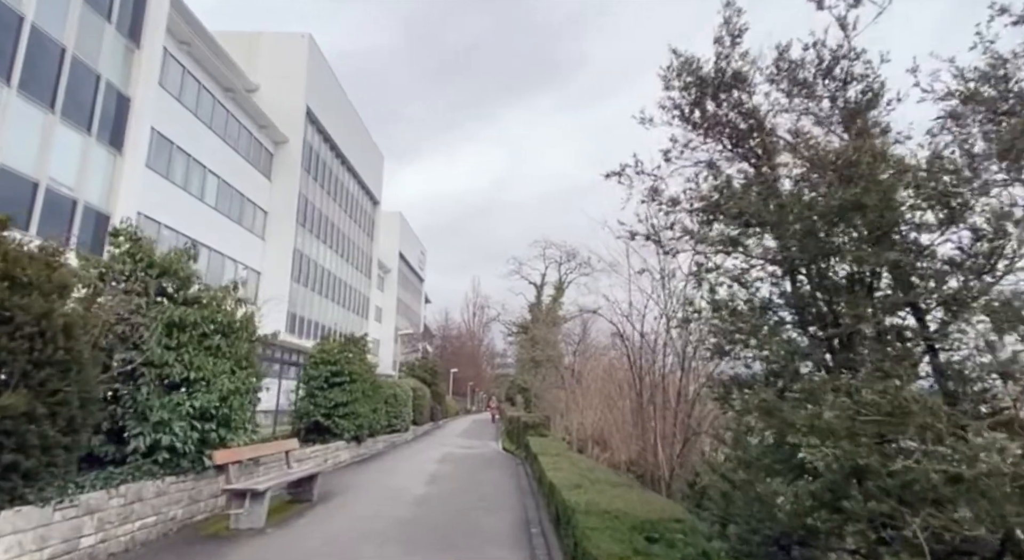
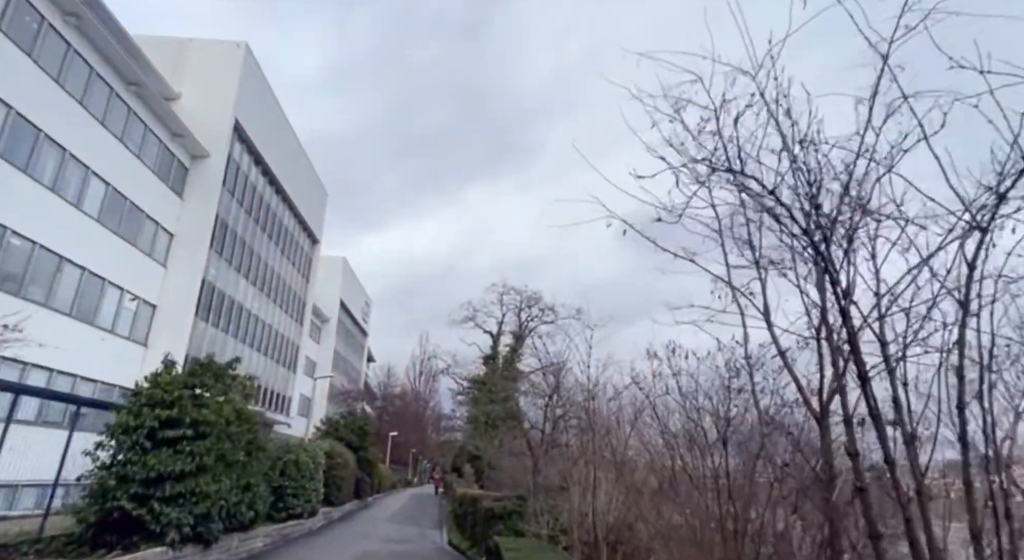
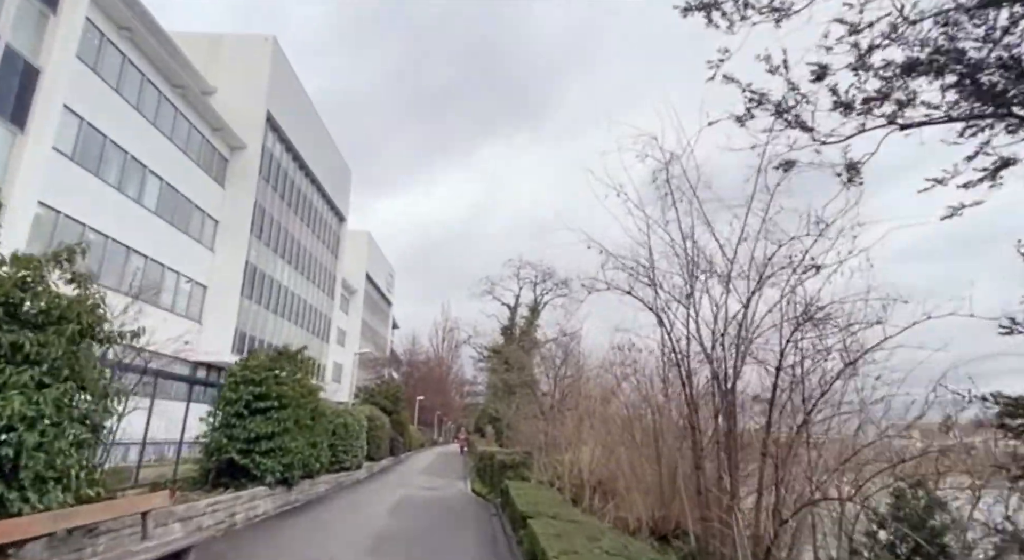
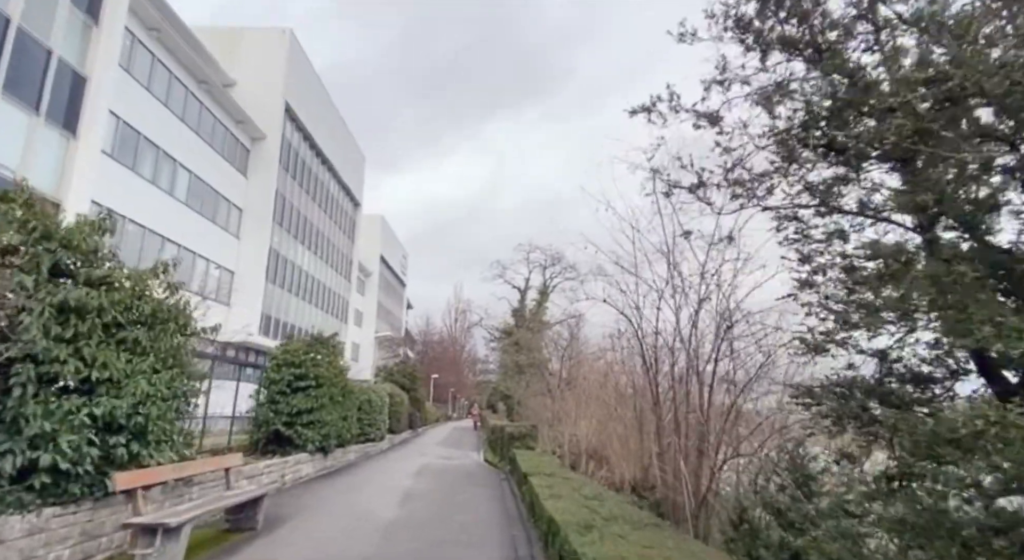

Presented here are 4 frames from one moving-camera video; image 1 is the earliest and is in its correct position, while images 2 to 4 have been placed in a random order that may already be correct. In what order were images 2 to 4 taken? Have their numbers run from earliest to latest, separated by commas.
4, 3, 2
